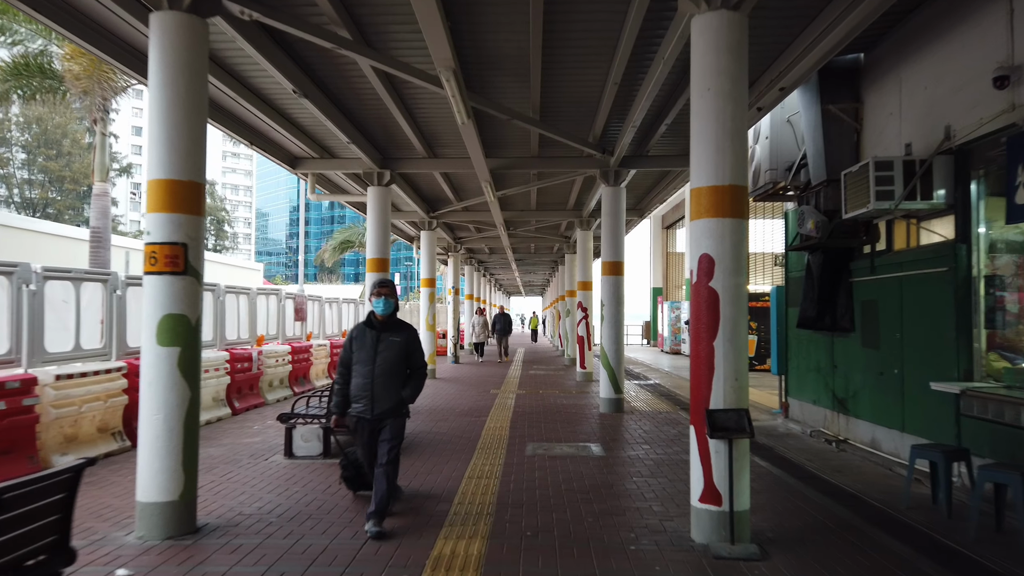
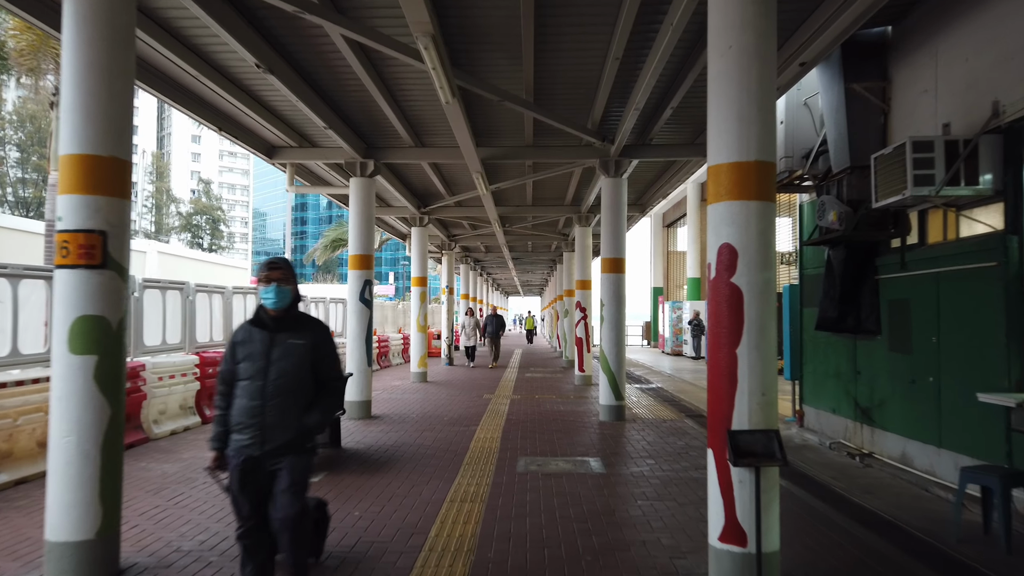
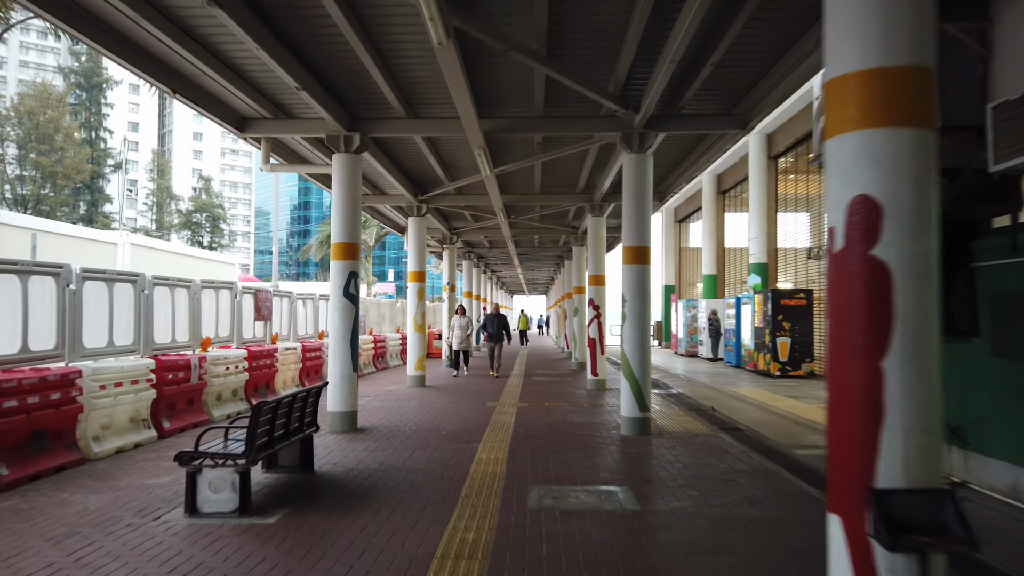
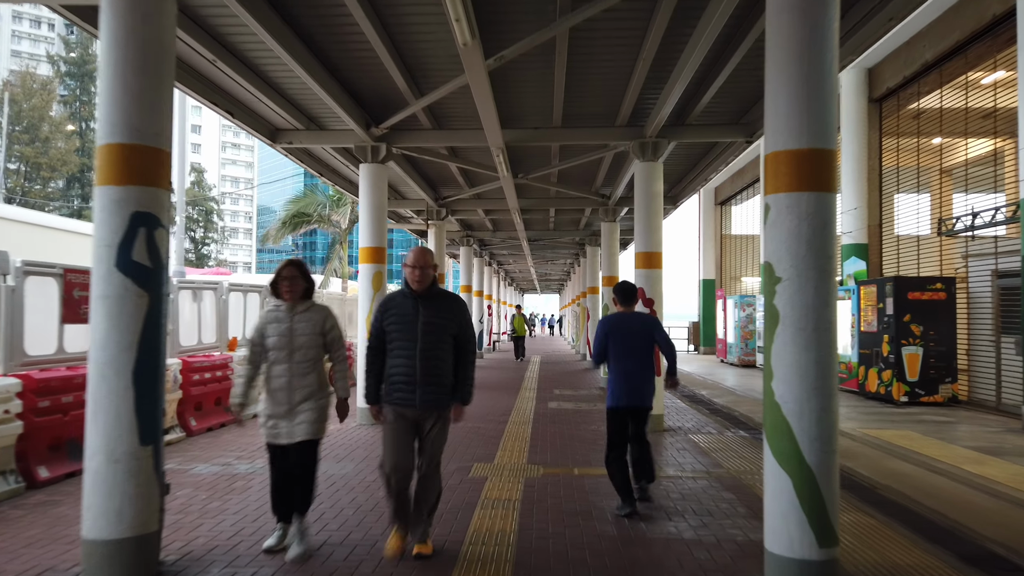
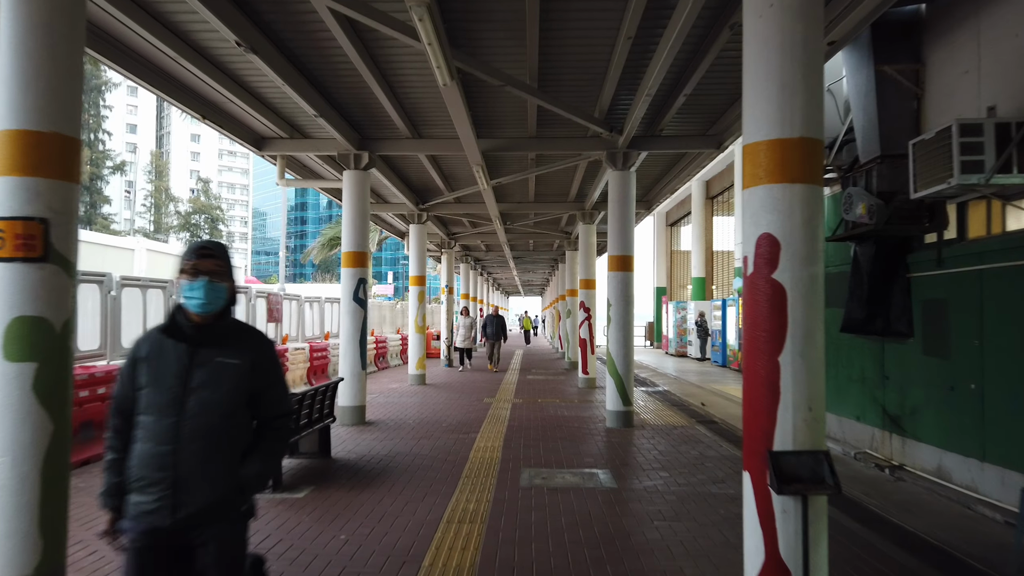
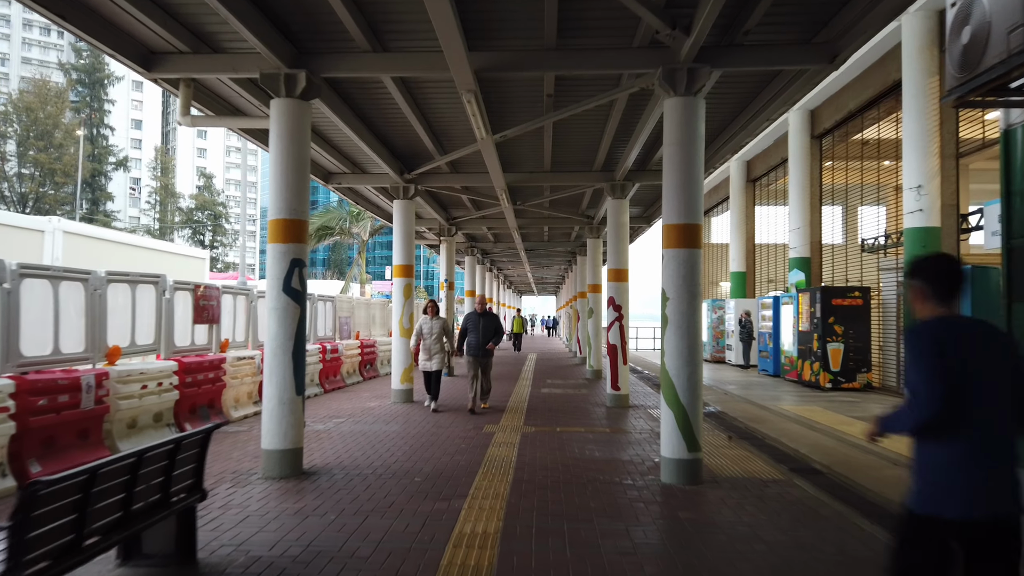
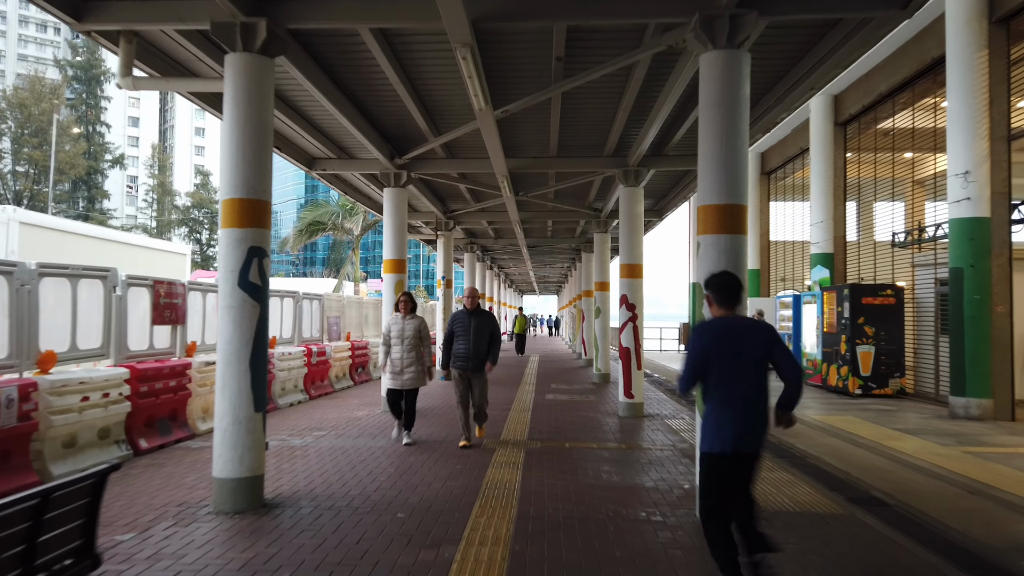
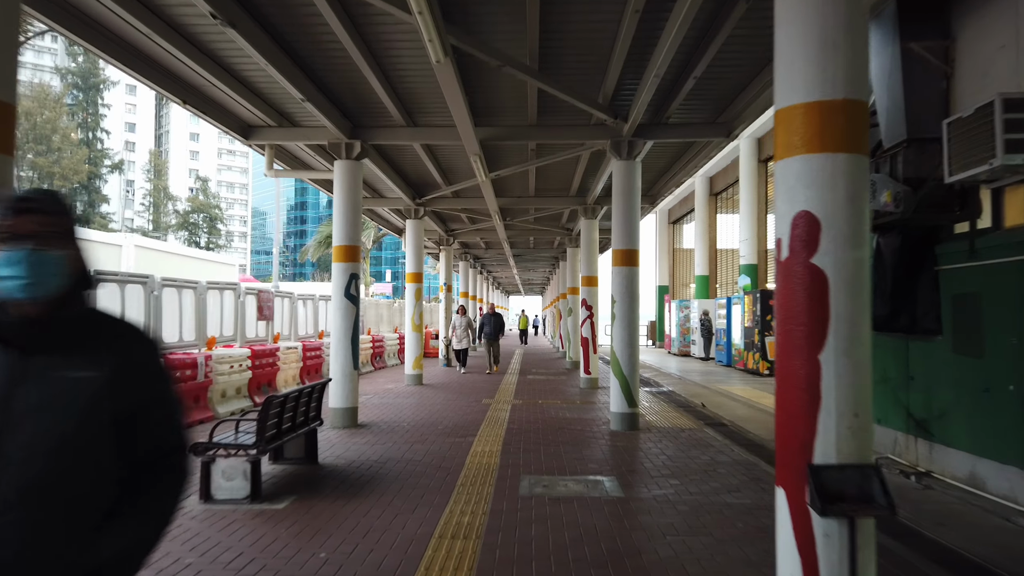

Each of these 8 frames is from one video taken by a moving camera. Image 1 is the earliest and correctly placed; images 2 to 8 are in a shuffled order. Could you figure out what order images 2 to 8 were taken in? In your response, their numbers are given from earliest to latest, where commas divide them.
2, 5, 8, 3, 6, 7, 4
